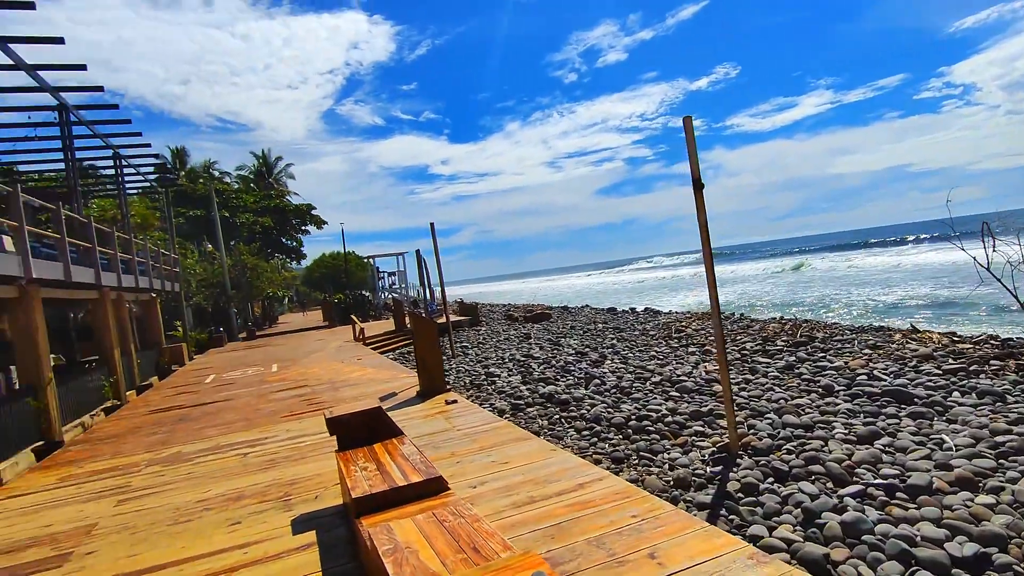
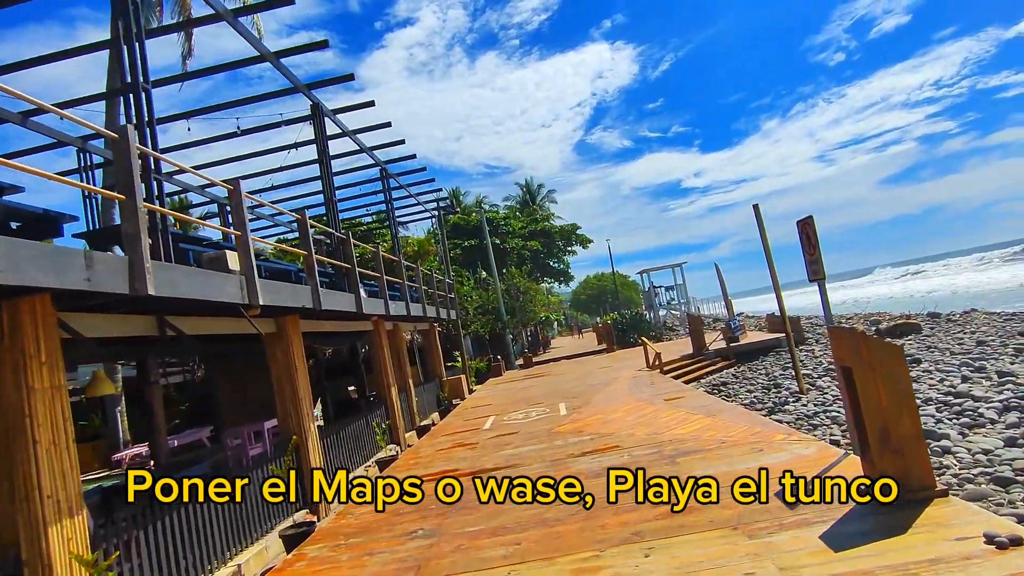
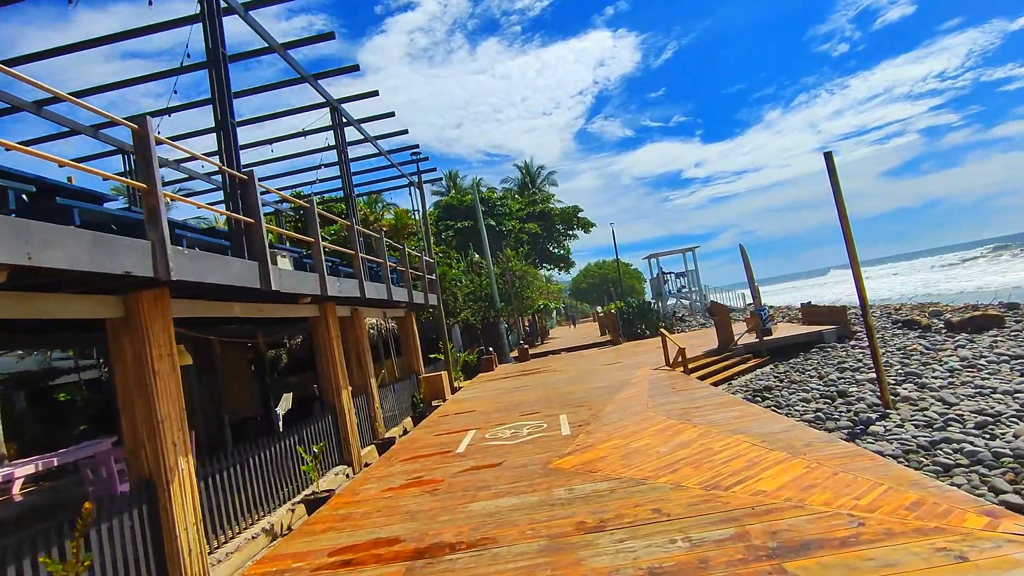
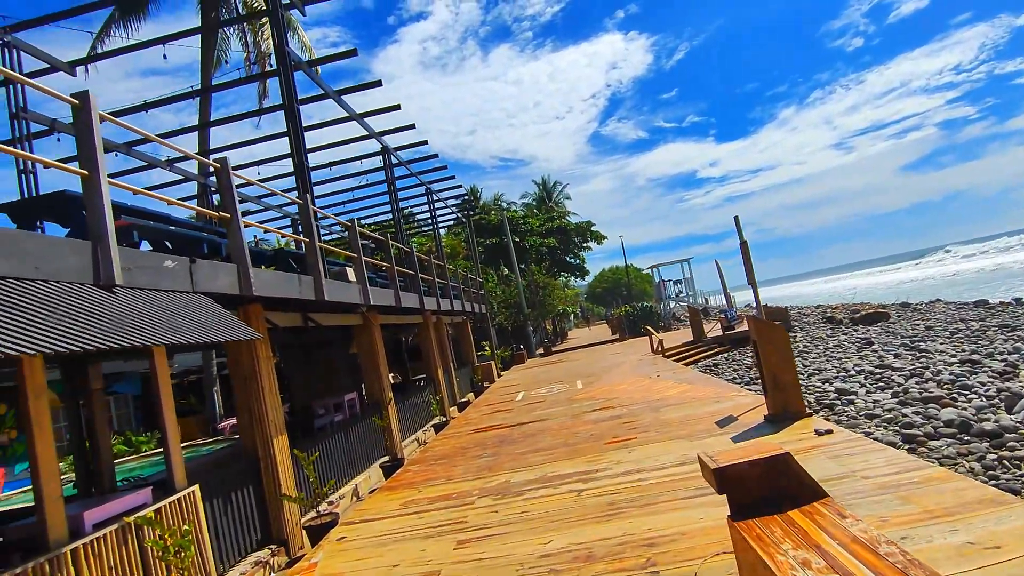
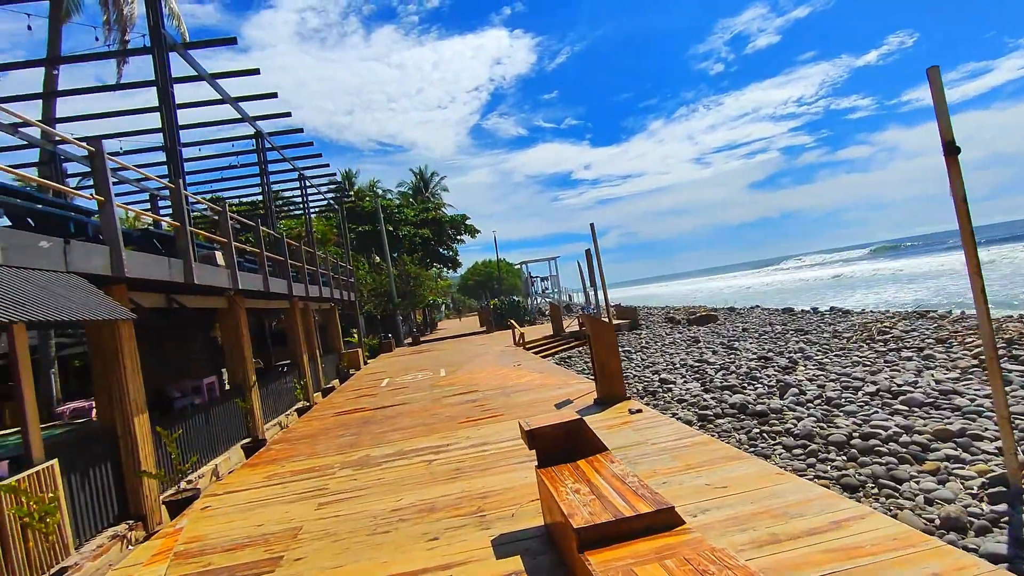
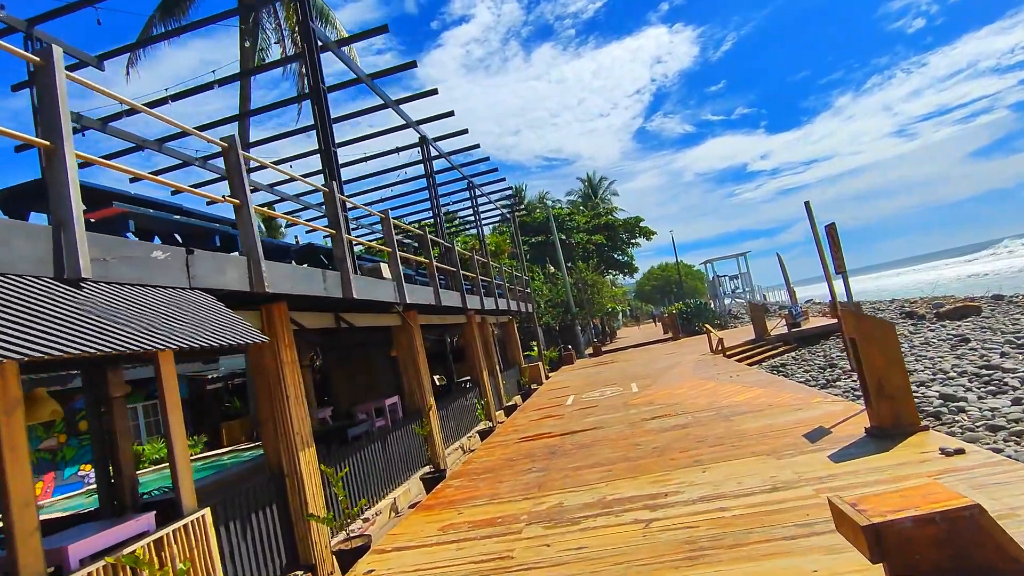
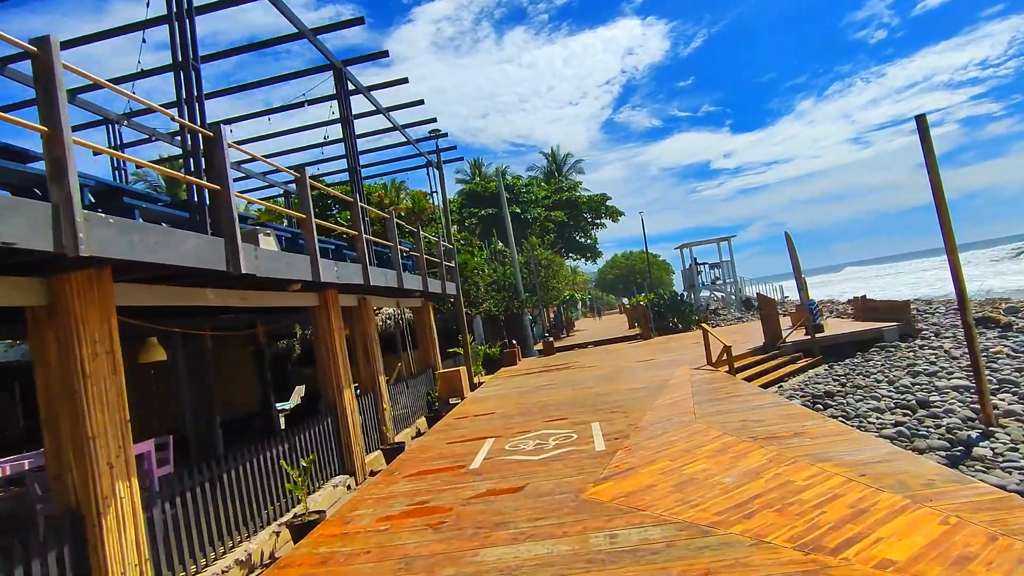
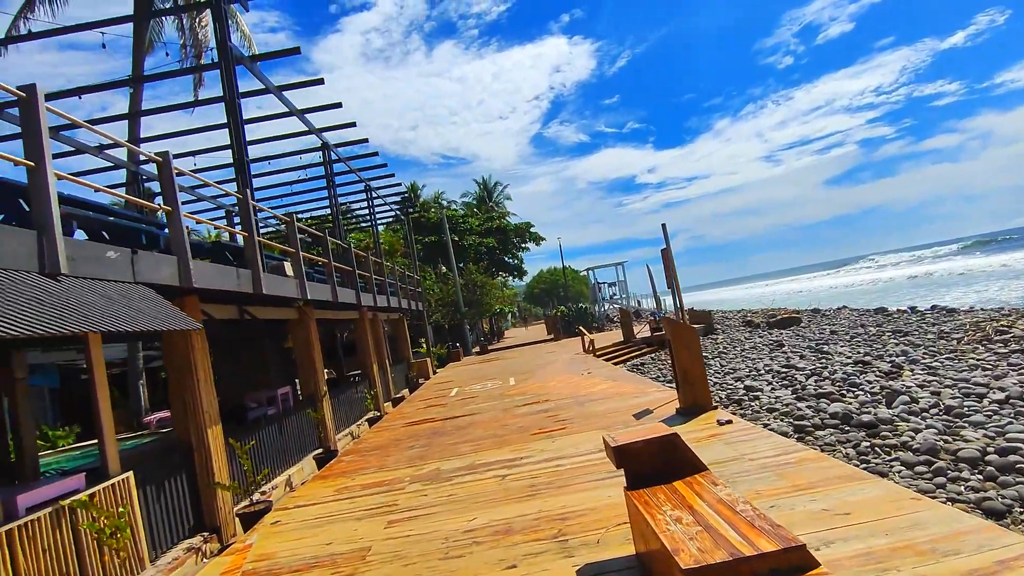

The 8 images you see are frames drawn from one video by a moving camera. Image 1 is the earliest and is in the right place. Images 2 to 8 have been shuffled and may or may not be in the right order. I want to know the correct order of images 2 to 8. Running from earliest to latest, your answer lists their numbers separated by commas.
5, 8, 4, 6, 2, 3, 7
